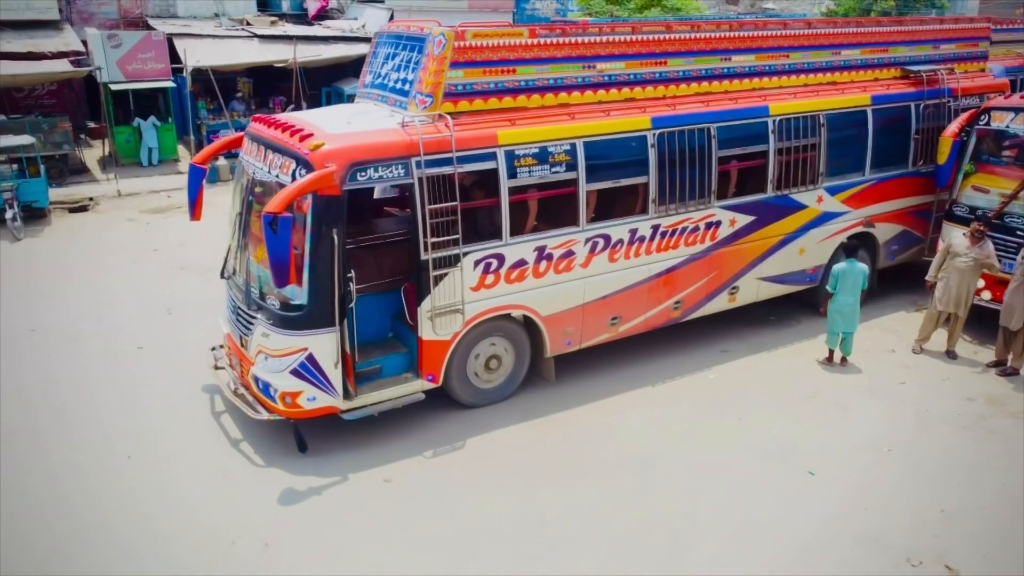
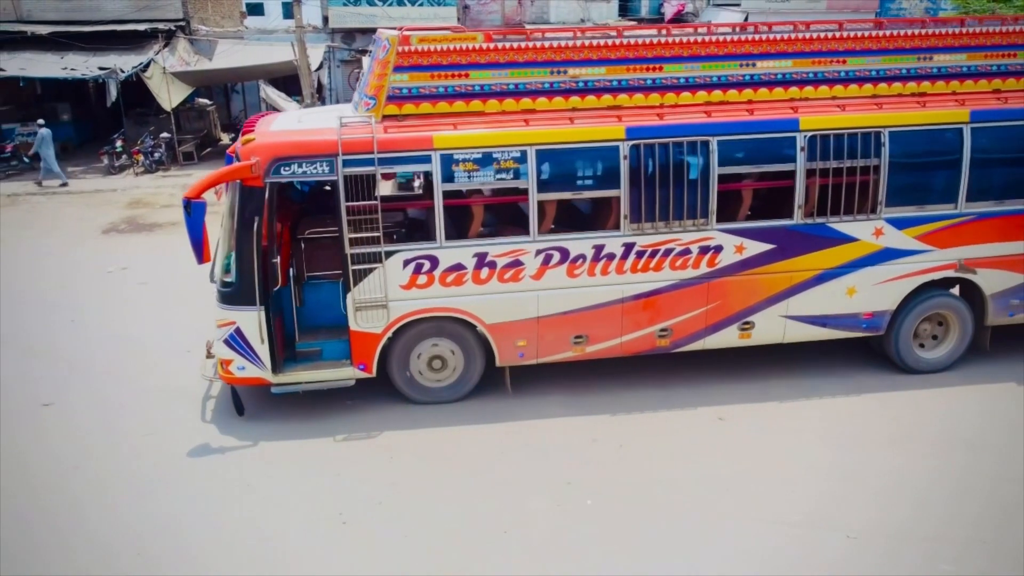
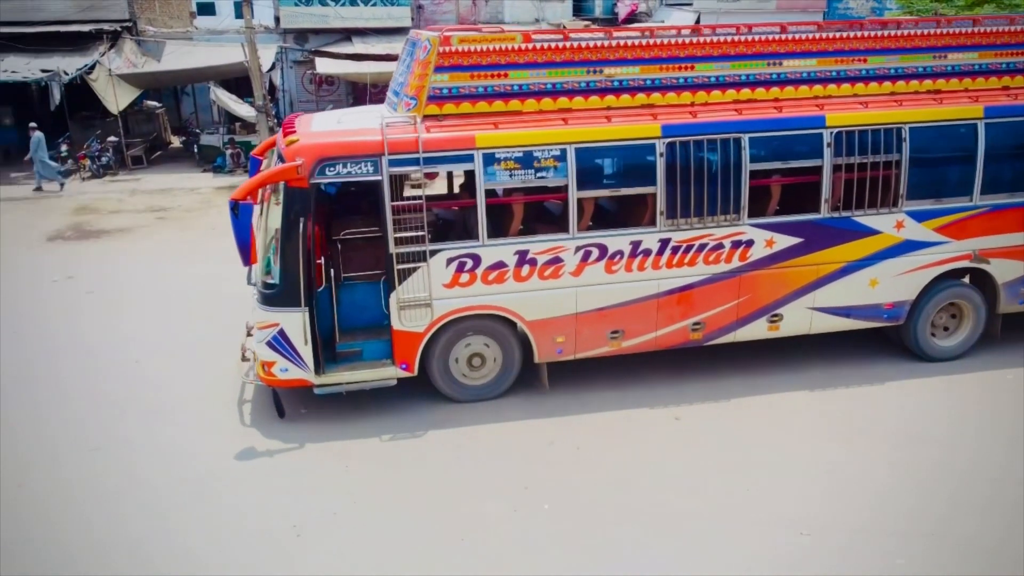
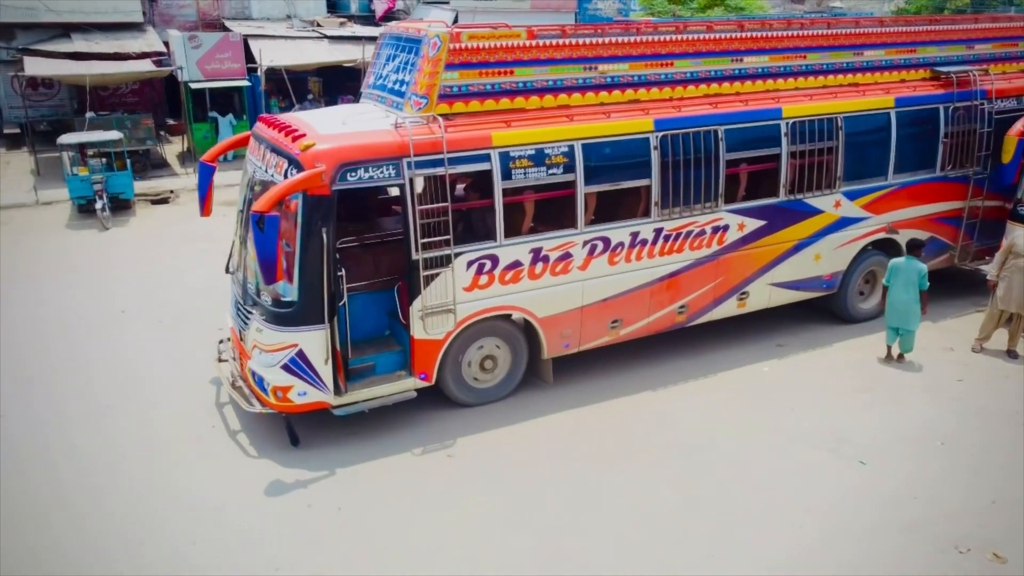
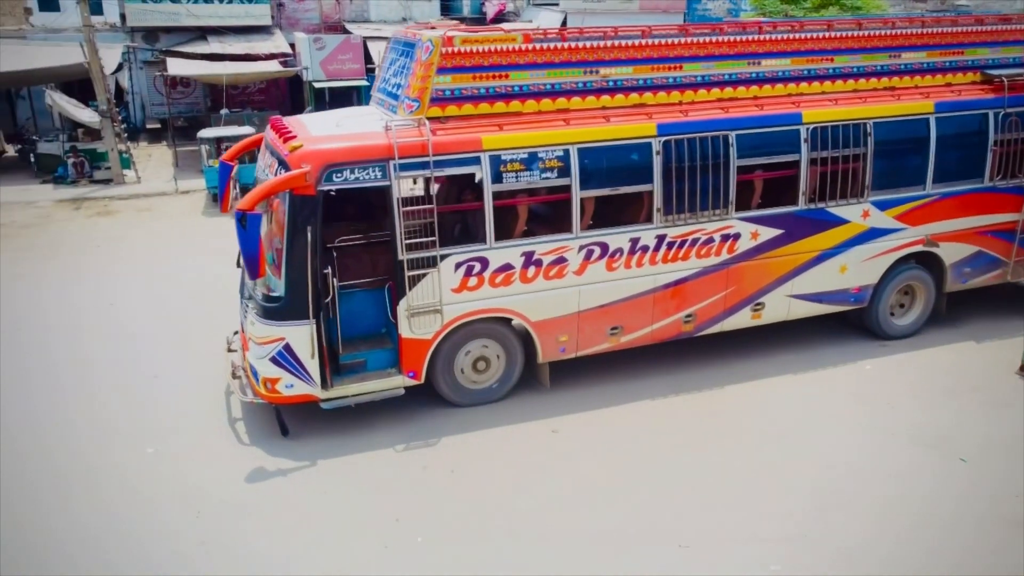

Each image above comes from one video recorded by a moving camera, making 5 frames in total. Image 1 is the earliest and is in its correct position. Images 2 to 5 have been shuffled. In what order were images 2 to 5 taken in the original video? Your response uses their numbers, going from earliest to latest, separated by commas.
4, 5, 3, 2
